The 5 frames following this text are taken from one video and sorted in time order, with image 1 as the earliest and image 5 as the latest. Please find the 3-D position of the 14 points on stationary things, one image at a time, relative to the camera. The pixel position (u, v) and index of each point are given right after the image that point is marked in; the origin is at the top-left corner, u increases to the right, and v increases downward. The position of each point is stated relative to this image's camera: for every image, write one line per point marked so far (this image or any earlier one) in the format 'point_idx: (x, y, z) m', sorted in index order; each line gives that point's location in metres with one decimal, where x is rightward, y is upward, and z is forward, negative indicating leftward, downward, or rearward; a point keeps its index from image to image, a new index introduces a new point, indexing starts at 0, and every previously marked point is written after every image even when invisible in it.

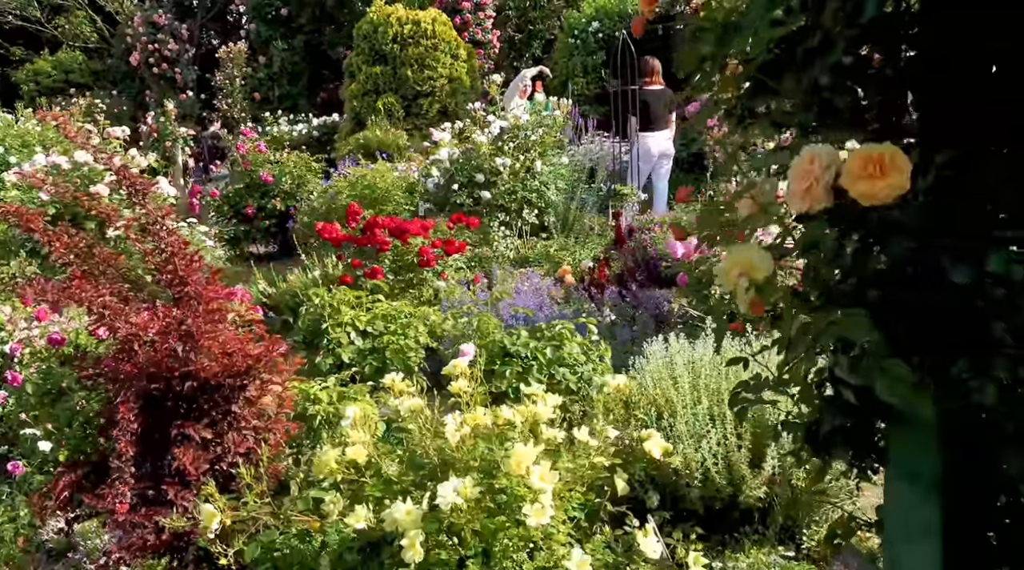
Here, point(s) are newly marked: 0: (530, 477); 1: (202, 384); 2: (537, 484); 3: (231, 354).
0: (0.0, -0.4, +2.5) m
1: (-0.7, -0.2, +2.9) m
2: (+0.1, -0.4, +2.4) m
3: (-0.7, -0.2, +2.9) m
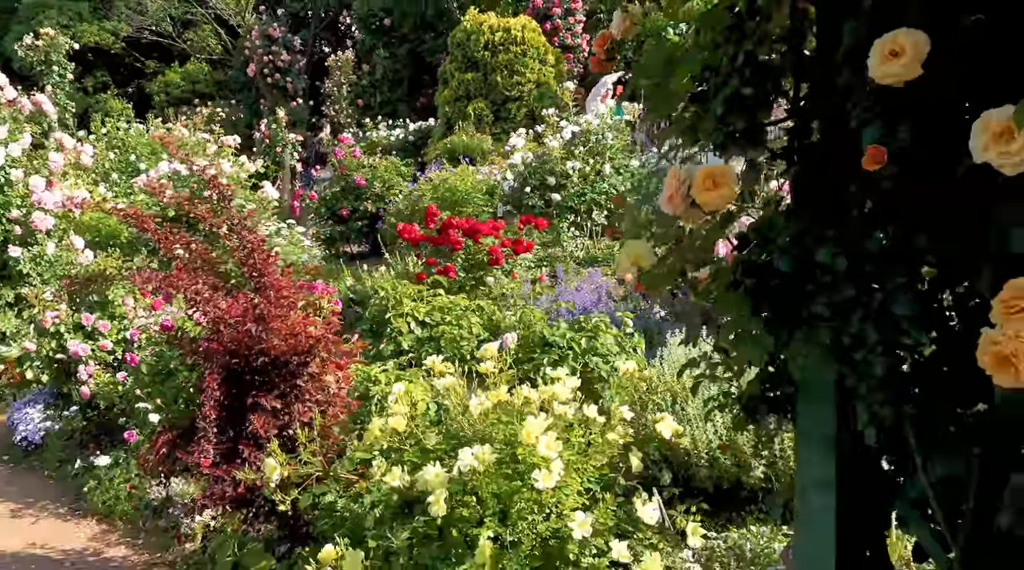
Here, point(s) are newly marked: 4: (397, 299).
0: (+0.1, -0.4, +2.9) m
1: (-0.7, -0.2, +3.3) m
2: (+0.1, -0.4, +2.8) m
3: (-0.6, -0.1, +3.4) m
4: (-0.4, -0.1, +4.5) m
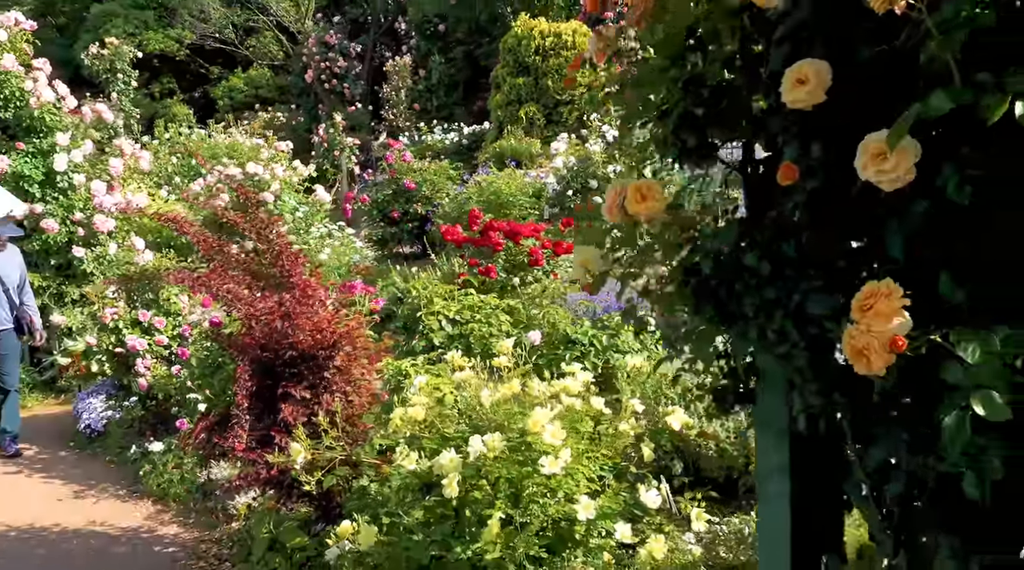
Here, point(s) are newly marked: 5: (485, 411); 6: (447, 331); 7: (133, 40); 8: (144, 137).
0: (+0.1, -0.4, +3.1) m
1: (-0.6, -0.2, +3.6) m
2: (+0.1, -0.4, +3.0) m
3: (-0.6, -0.1, +3.6) m
4: (-0.3, -0.1, +4.8) m
5: (-0.1, -0.3, +3.3) m
6: (-0.3, -0.2, +4.6) m
7: (-3.8, +2.5, +12.2) m
8: (-2.9, +1.2, +9.5) m
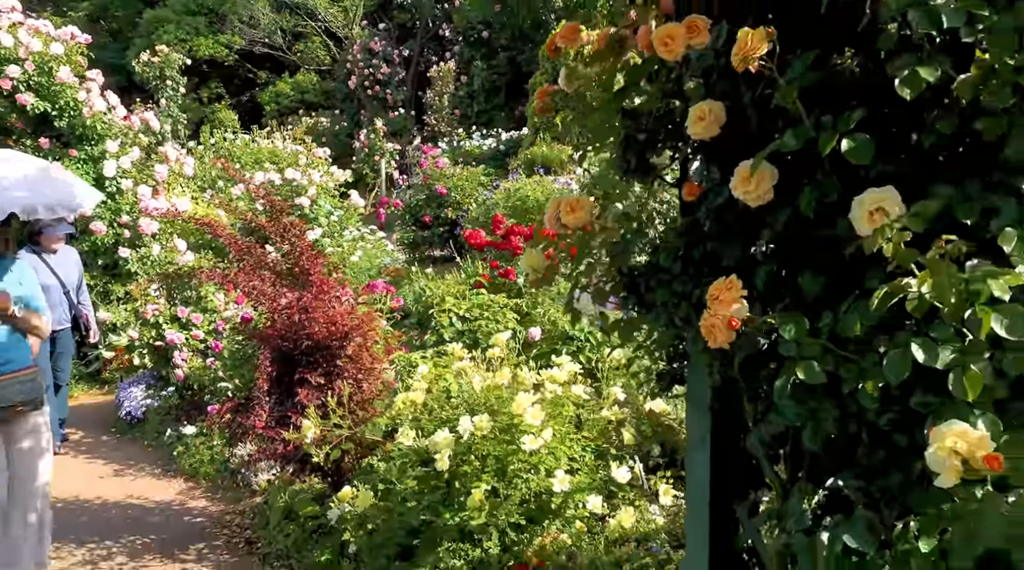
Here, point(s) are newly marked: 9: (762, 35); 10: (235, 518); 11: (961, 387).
0: (0.0, -0.4, +3.5) m
1: (-0.7, -0.2, +4.0) m
2: (+0.1, -0.4, +3.4) m
3: (-0.6, -0.1, +4.0) m
4: (-0.3, -0.1, +5.2) m
5: (-0.1, -0.3, +3.7) m
6: (-0.2, -0.2, +5.0) m
7: (-3.5, +2.5, +12.8) m
8: (-2.7, +1.2, +10.0) m
9: (+0.3, +0.3, +1.5) m
10: (-1.0, -0.8, +4.3) m
11: (+0.5, -0.1, +1.4) m
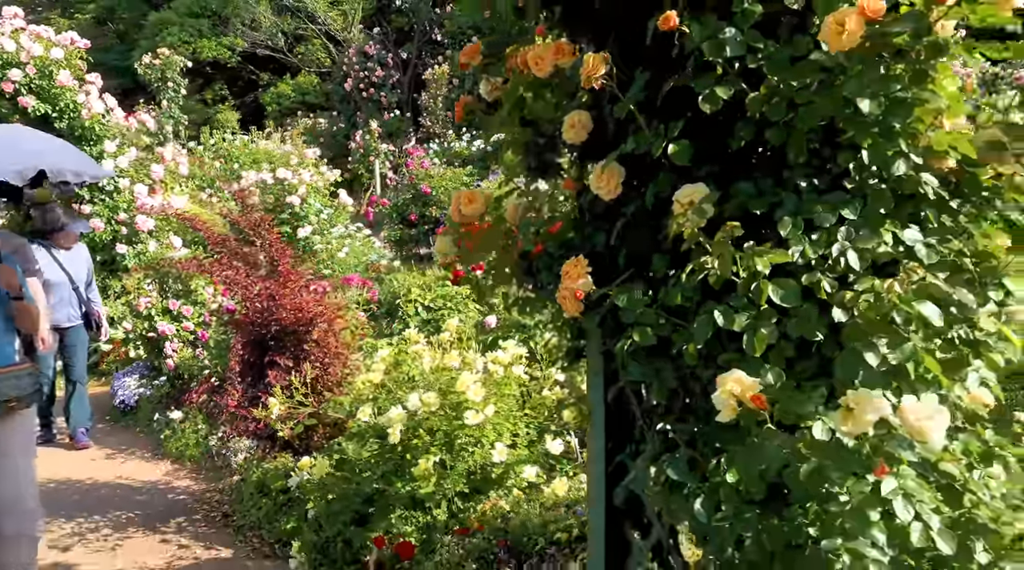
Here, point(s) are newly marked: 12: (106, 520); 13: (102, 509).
0: (-0.1, -0.3, +3.9) m
1: (-0.8, -0.2, +4.4) m
2: (-0.1, -0.4, +3.8) m
3: (-0.8, -0.1, +4.4) m
4: (-0.5, 0.0, +5.5) m
5: (-0.3, -0.3, +4.0) m
6: (-0.4, -0.1, +5.3) m
7: (-3.6, +2.6, +13.1) m
8: (-2.8, +1.2, +10.4) m
9: (+0.1, +0.4, +1.9) m
10: (-1.2, -0.8, +4.7) m
11: (+0.4, -0.1, +1.8) m
12: (-1.5, -0.9, +4.4) m
13: (-1.6, -0.9, +4.6) m
